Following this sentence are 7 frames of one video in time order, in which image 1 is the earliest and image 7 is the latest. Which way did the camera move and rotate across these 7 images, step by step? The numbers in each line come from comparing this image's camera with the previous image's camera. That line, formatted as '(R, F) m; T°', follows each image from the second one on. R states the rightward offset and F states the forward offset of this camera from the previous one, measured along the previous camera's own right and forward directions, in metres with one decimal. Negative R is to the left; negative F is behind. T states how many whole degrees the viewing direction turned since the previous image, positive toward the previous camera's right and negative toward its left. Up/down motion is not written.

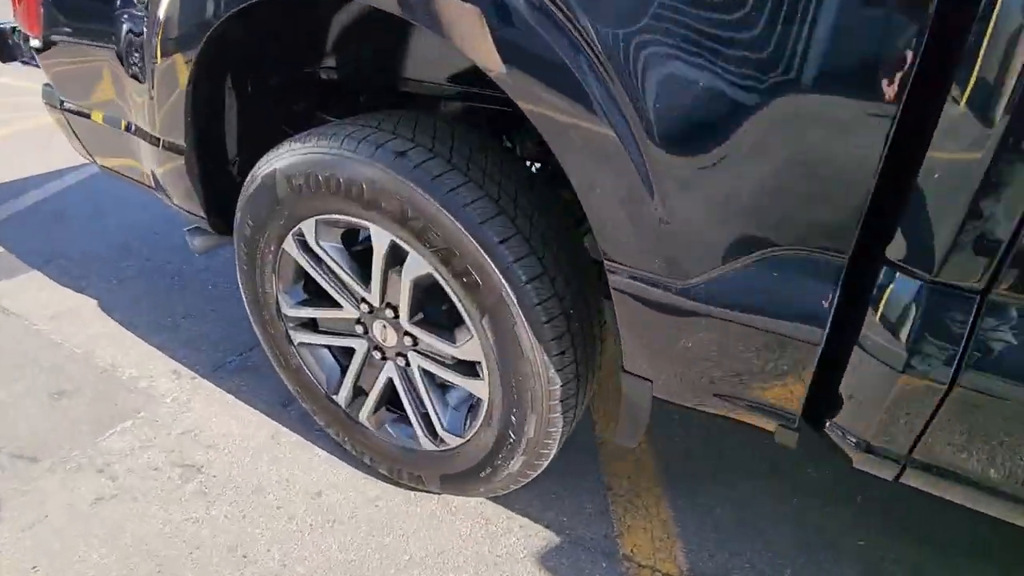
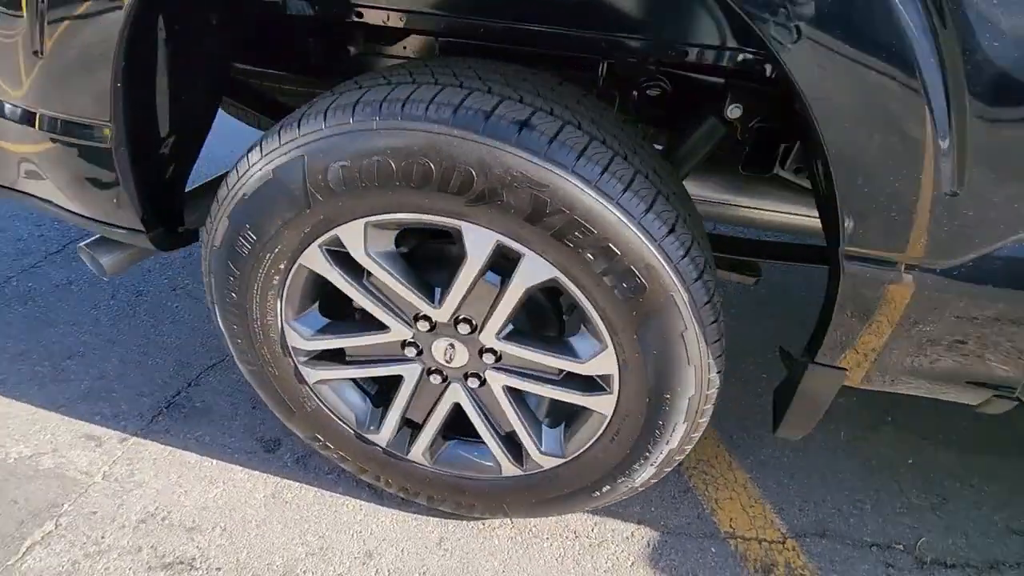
(-0.5, +0.3) m; +15°
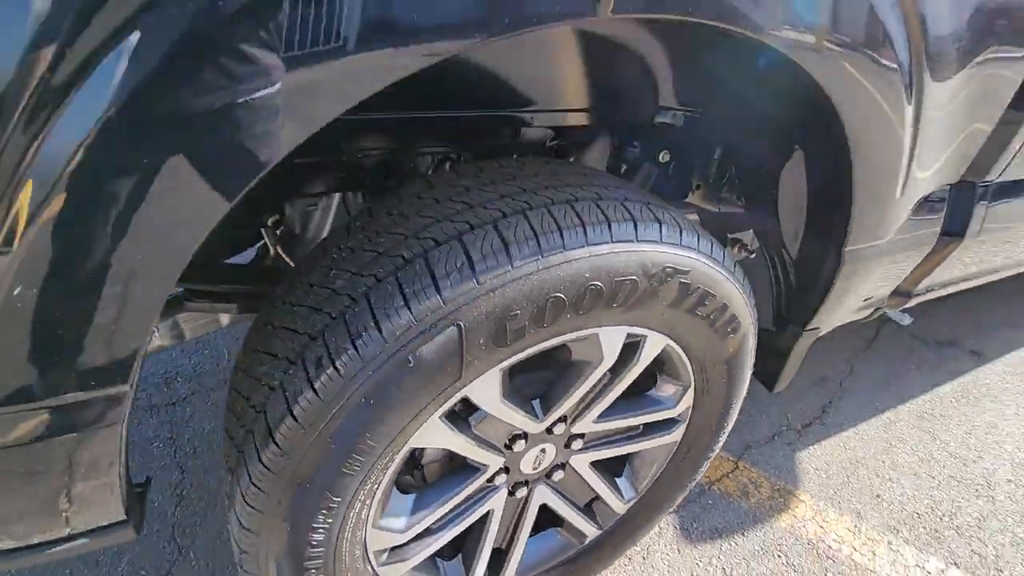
(-0.6, +0.2) m; +33°
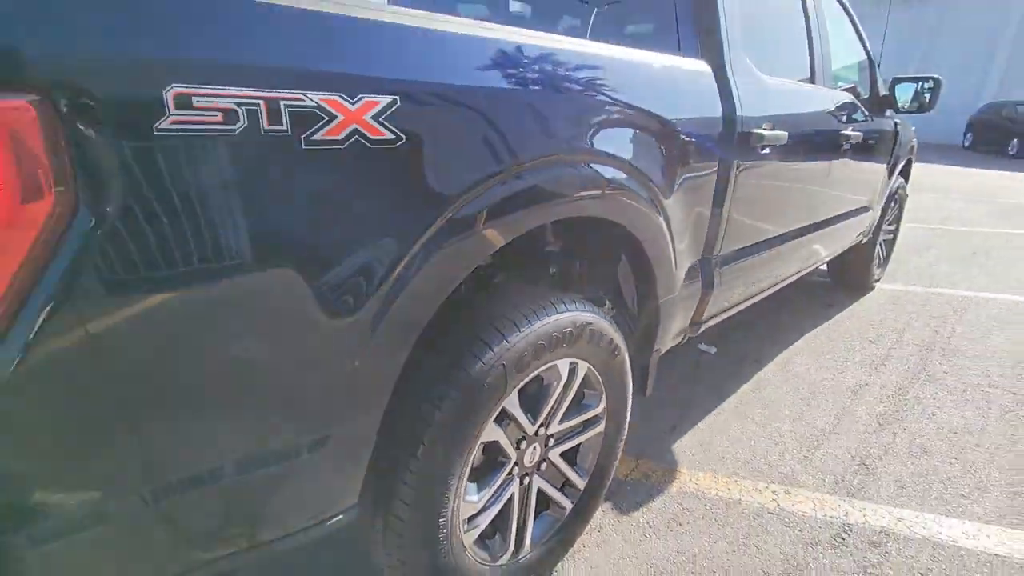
(-0.4, -0.7) m; +17°
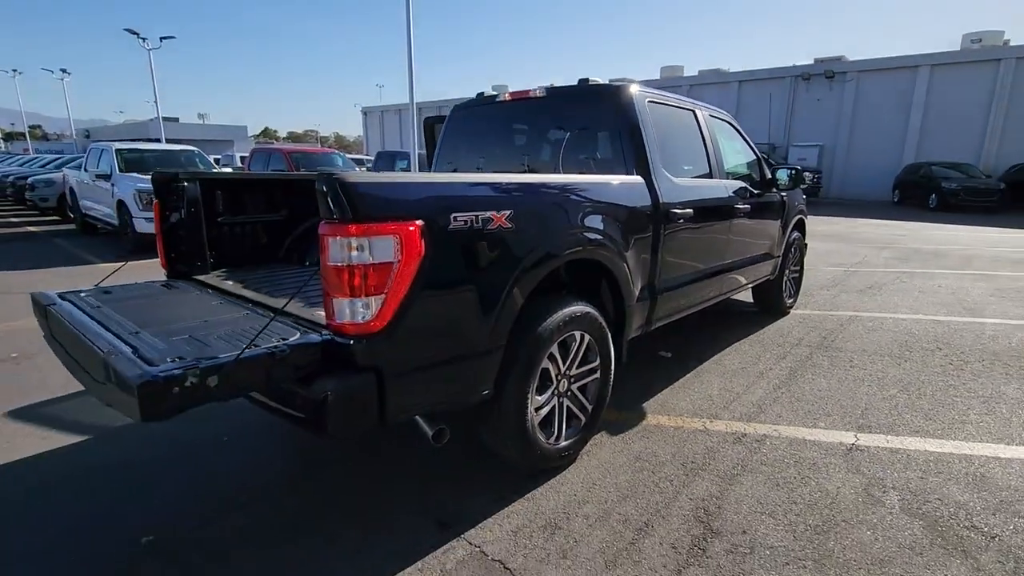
(-0.3, -1.5) m; +2°
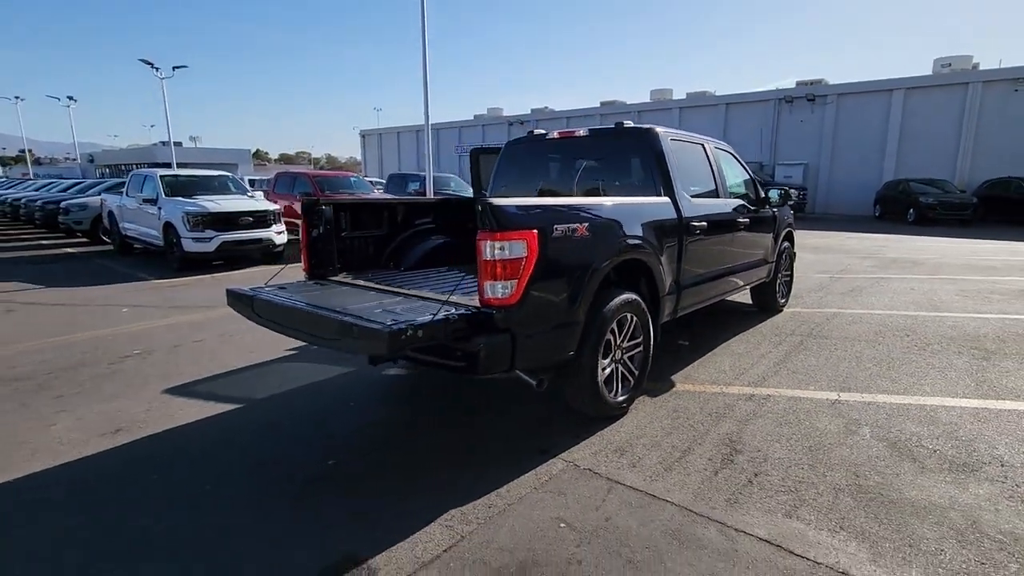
(-0.6, -1.0) m; +1°
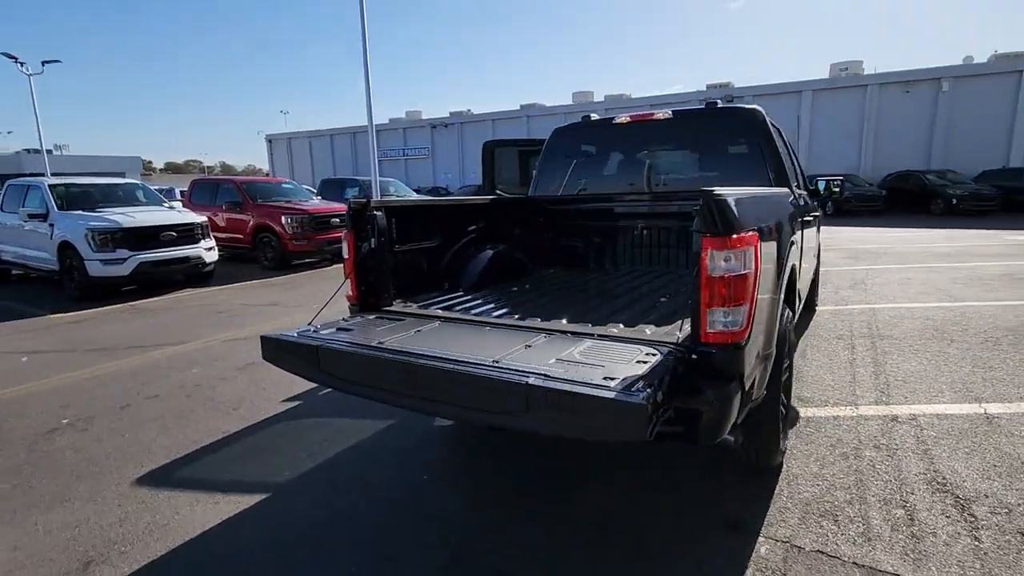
(-1.3, +1.1) m; +9°
